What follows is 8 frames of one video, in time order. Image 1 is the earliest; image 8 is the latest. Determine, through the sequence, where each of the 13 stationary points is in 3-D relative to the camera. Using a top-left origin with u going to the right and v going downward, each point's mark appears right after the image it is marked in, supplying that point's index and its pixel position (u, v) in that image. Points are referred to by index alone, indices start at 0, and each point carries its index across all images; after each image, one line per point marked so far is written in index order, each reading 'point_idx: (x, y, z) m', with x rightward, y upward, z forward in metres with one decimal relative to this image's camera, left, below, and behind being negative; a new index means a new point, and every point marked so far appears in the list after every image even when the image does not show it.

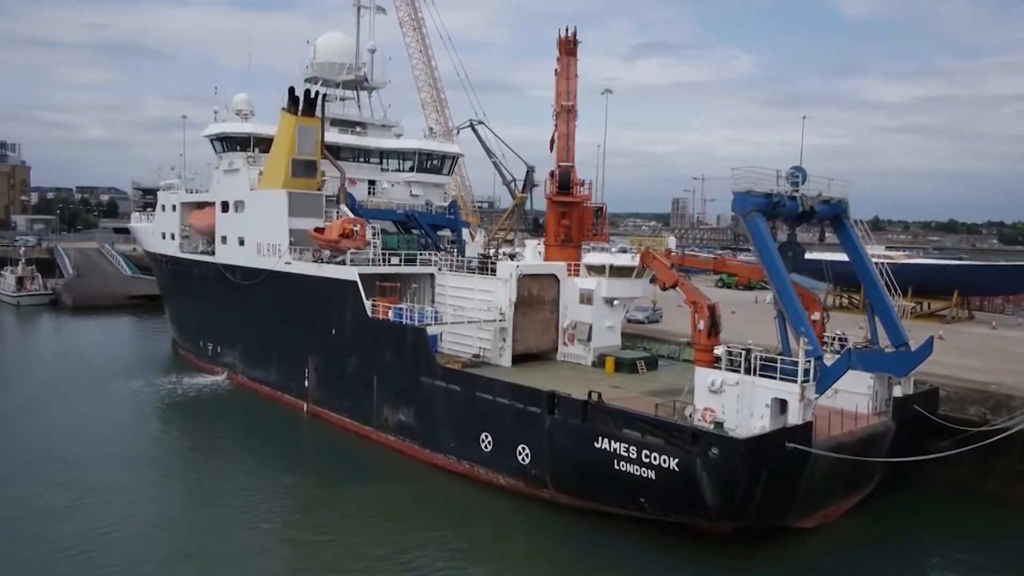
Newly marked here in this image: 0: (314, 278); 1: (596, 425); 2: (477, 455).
0: (-4.6, +0.2, +19.0) m
1: (+1.3, -2.1, +12.6) m
2: (-0.6, -3.0, +14.7) m
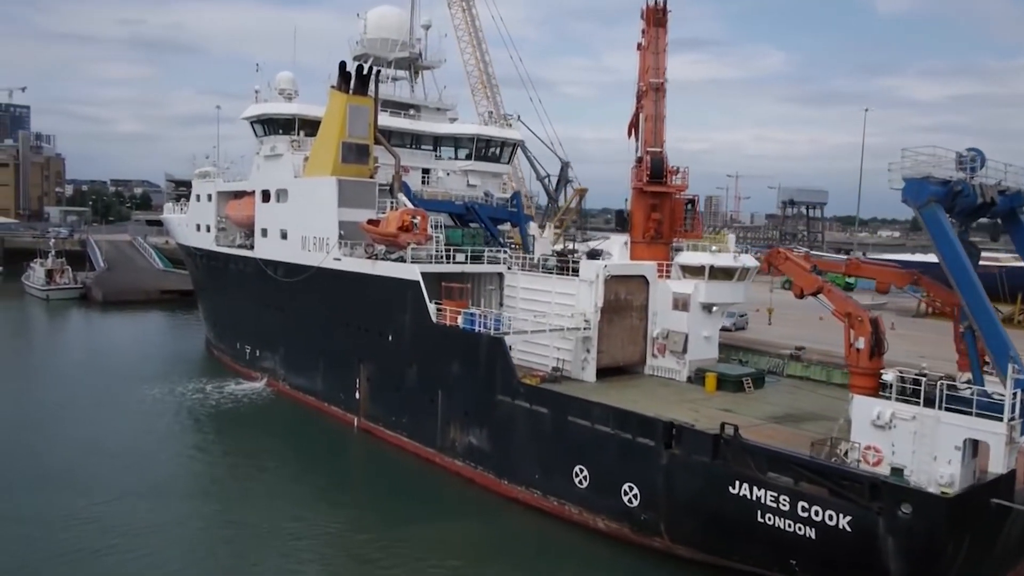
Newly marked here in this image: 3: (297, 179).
0: (-2.9, +0.2, +16.7) m
1: (+2.7, -2.2, +10.1) m
2: (+0.8, -3.0, +12.3) m
3: (-5.1, +2.6, +19.6) m
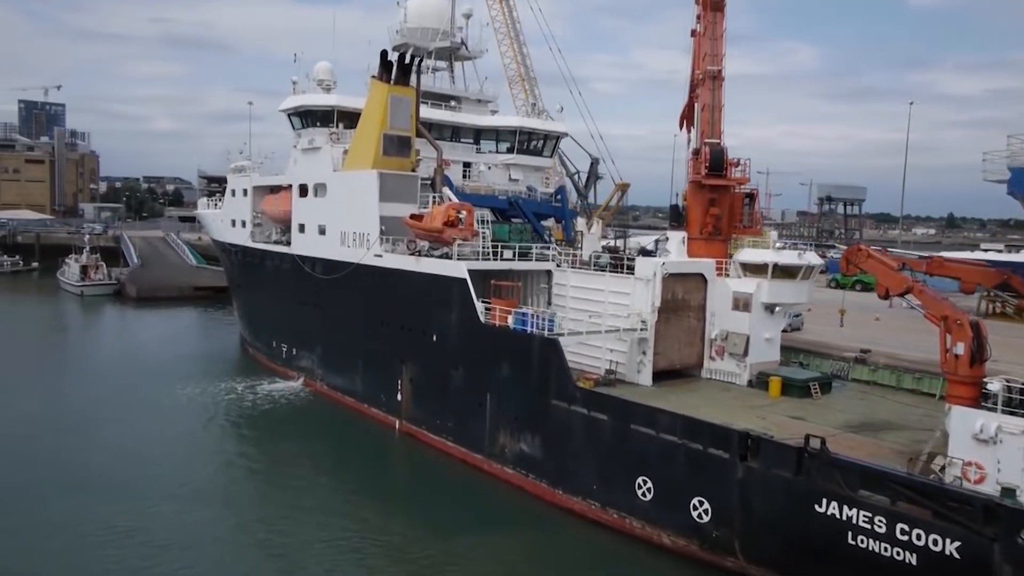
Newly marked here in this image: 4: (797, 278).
0: (-2.0, +0.3, +16.1) m
1: (+3.4, -2.2, +9.3) m
2: (+1.6, -3.0, +11.5) m
3: (-4.0, +2.6, +19.0) m
4: (+5.2, +0.2, +15.0) m
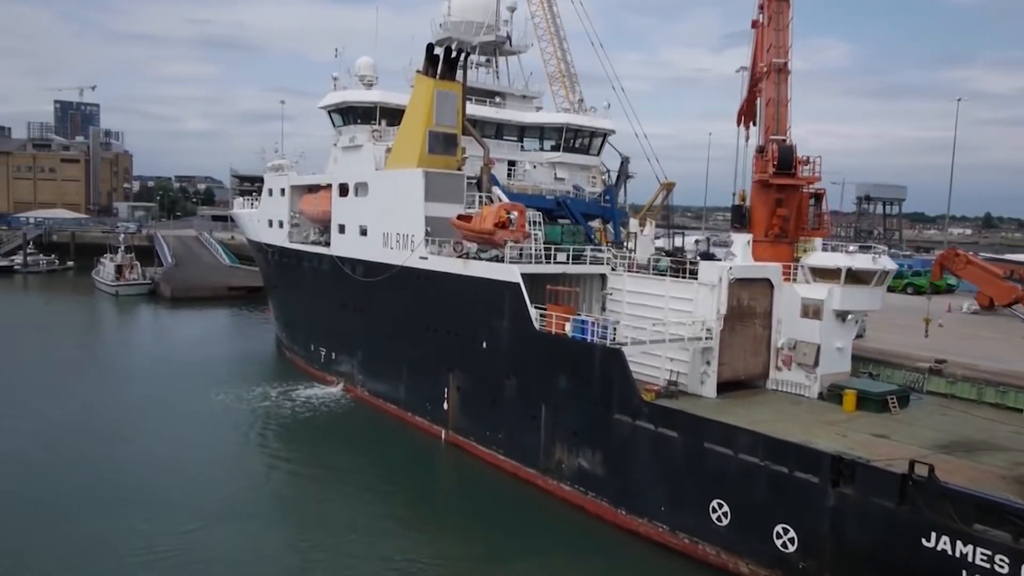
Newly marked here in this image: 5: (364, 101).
0: (-1.0, +0.2, +15.3) m
1: (+4.2, -2.3, +8.4) m
2: (+2.5, -3.1, +10.7) m
3: (-3.0, +2.6, +18.3) m
4: (+6.1, +0.1, +14.1) m
5: (-3.5, +4.4, +19.7) m
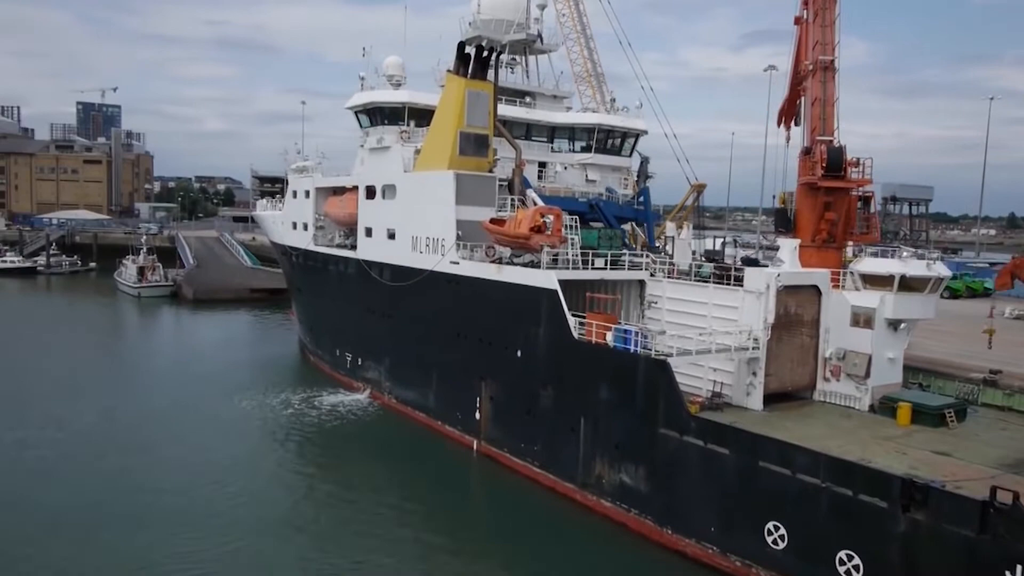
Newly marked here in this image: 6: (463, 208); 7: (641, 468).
0: (-0.4, +0.1, +14.8) m
1: (+4.7, -2.4, +7.8) m
2: (+3.0, -3.2, +10.1) m
3: (-2.3, +2.5, +17.9) m
4: (+6.7, -0.1, +13.4) m
5: (-2.8, +4.3, +19.3) m
6: (-1.0, +1.6, +16.3) m
7: (+1.8, -2.6, +11.8) m
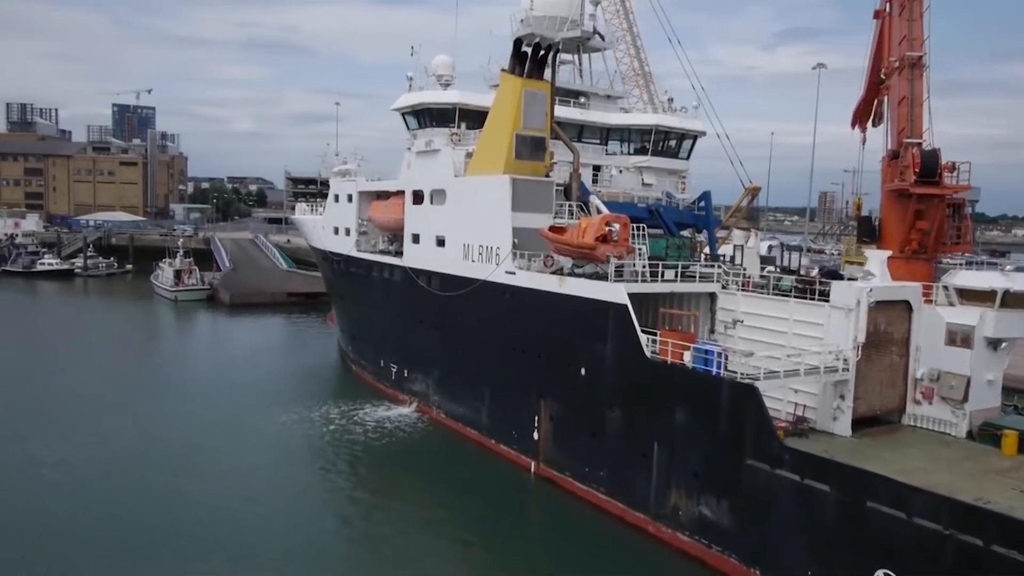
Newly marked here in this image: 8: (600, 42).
0: (+0.7, -0.2, +13.9) m
1: (+5.5, -2.6, +6.7) m
2: (+3.9, -3.4, +9.1) m
3: (-1.1, +2.2, +17.0) m
4: (+7.7, -0.3, +12.3) m
5: (-1.6, +4.1, +18.4) m
6: (+0.1, +1.4, +15.4) m
7: (+2.8, -2.8, +10.9) m
8: (+2.1, +5.9, +19.9) m
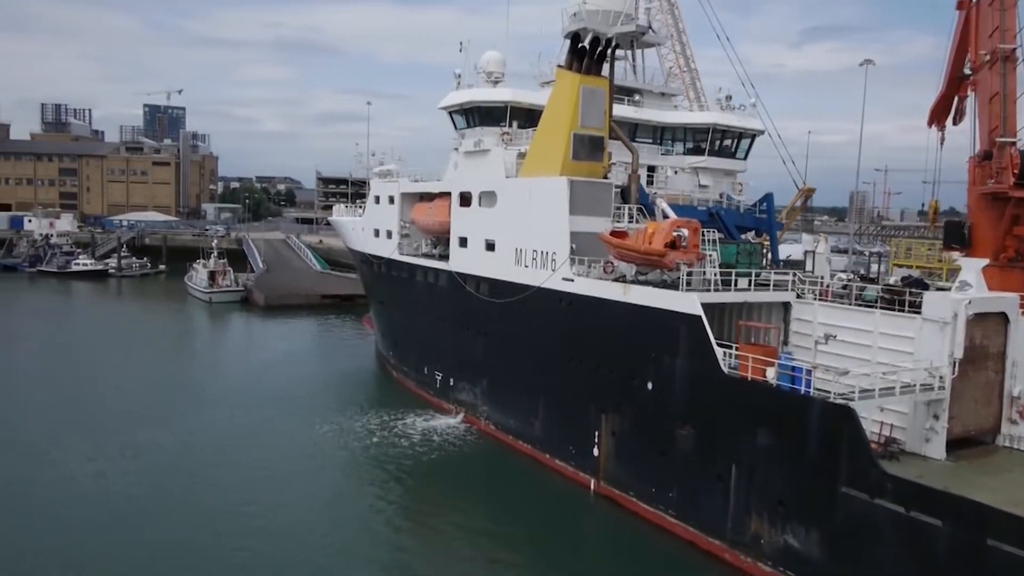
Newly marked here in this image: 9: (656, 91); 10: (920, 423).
0: (+1.6, -0.3, +13.1) m
1: (+6.2, -2.8, +5.8) m
2: (+4.7, -3.6, +8.2) m
3: (0.0, +2.1, +16.3) m
4: (+8.6, -0.5, +11.3) m
5: (-0.5, +4.0, +17.7) m
6: (+1.2, +1.2, +14.7) m
7: (+3.6, -2.9, +10.0) m
8: (+3.3, +5.8, +19.1) m
9: (+3.4, +4.6, +19.5) m
10: (+5.5, -1.8, +11.2) m
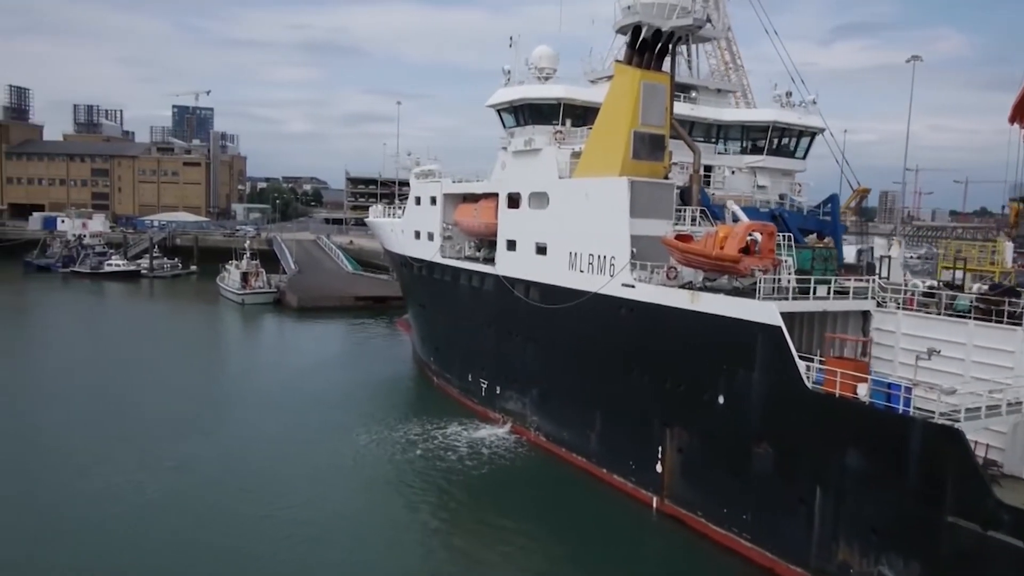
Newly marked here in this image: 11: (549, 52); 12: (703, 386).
0: (+2.6, -0.4, +12.4) m
1: (+6.9, -2.9, +4.9) m
2: (+5.5, -3.7, +7.4) m
3: (+1.0, +2.0, +15.6) m
4: (+9.5, -0.6, +10.4) m
5: (+0.6, +3.9, +17.0) m
6: (+2.1, +1.1, +13.9) m
7: (+4.5, -3.1, +9.2) m
8: (+4.4, +5.7, +18.2) m
9: (+4.5, +4.5, +18.7) m
10: (+6.4, -1.9, +10.3) m
11: (+0.7, +5.0, +17.8) m
12: (+2.8, -1.4, +12.2) m
